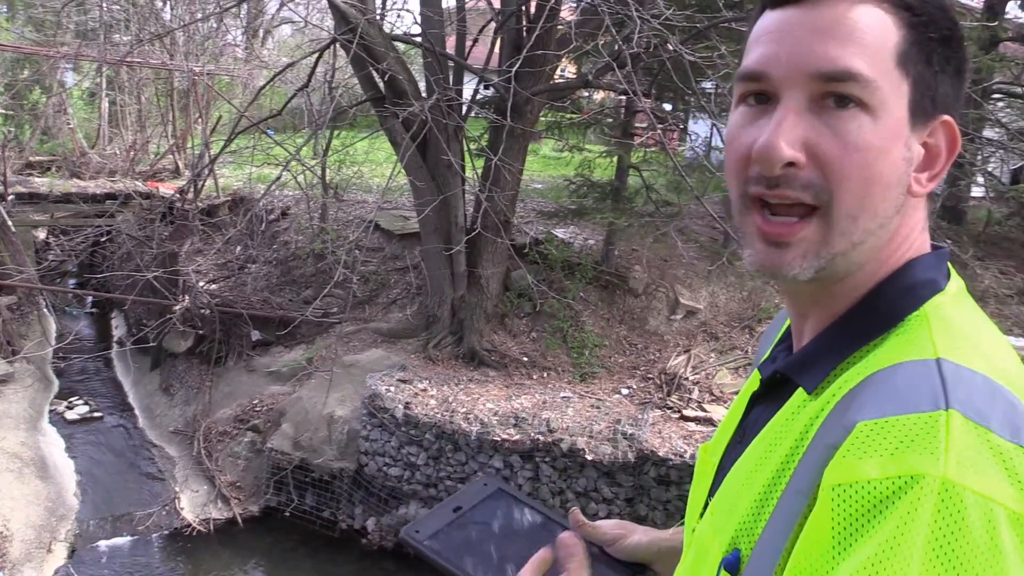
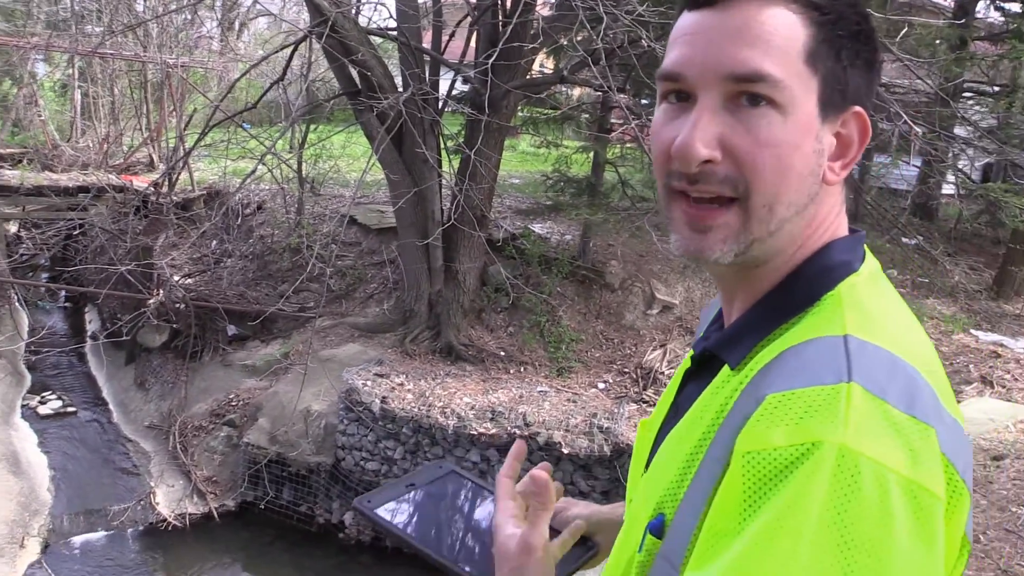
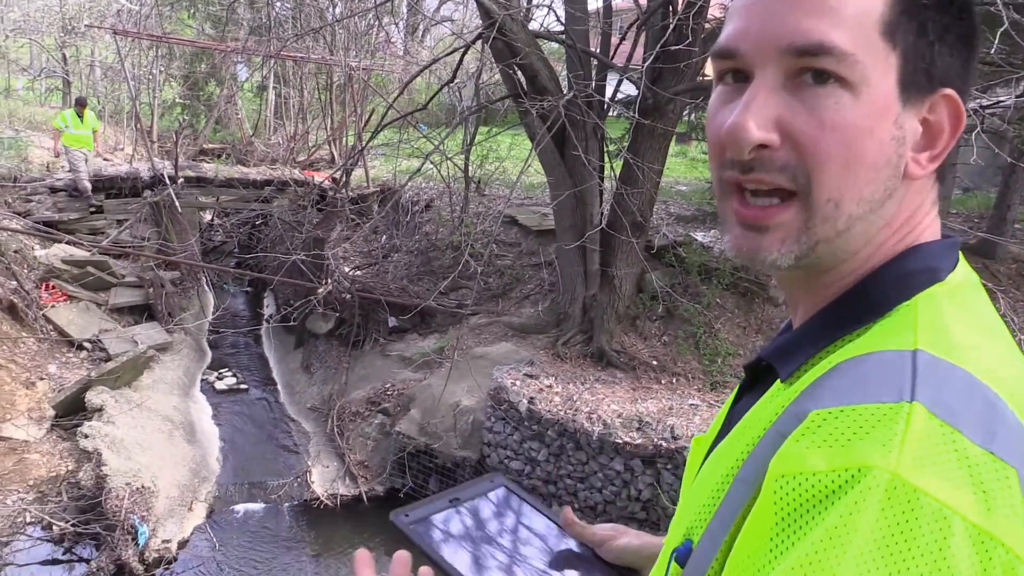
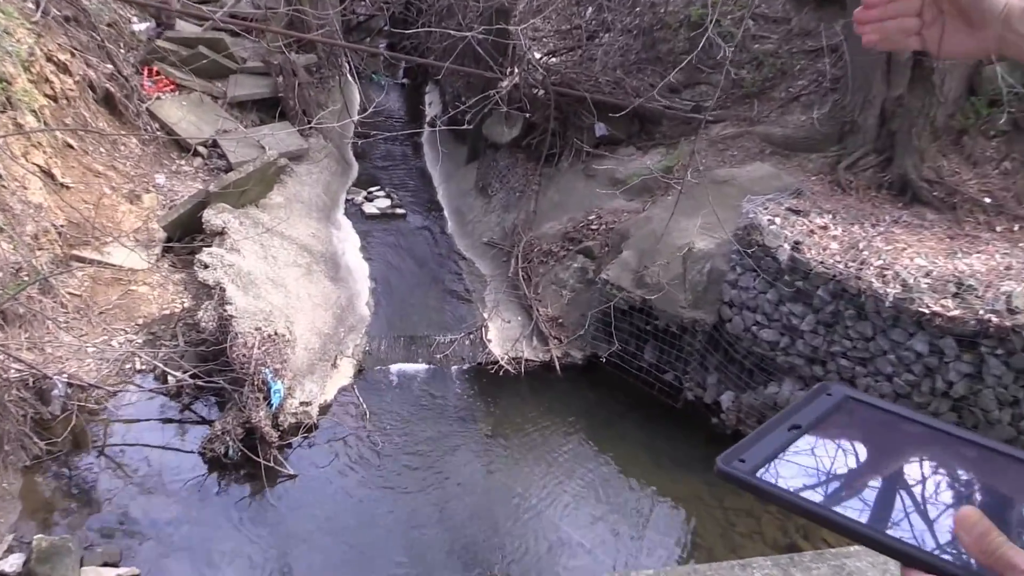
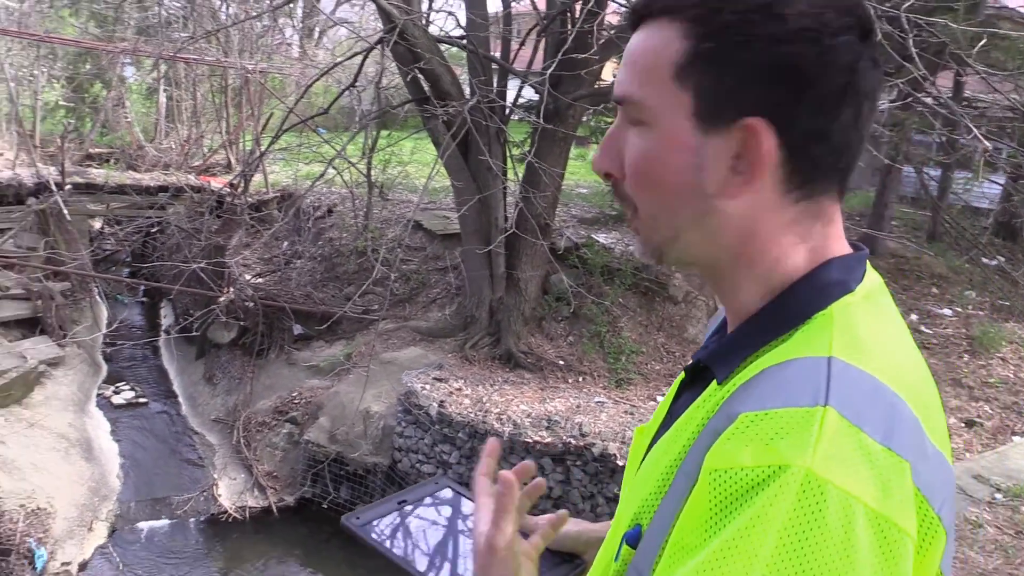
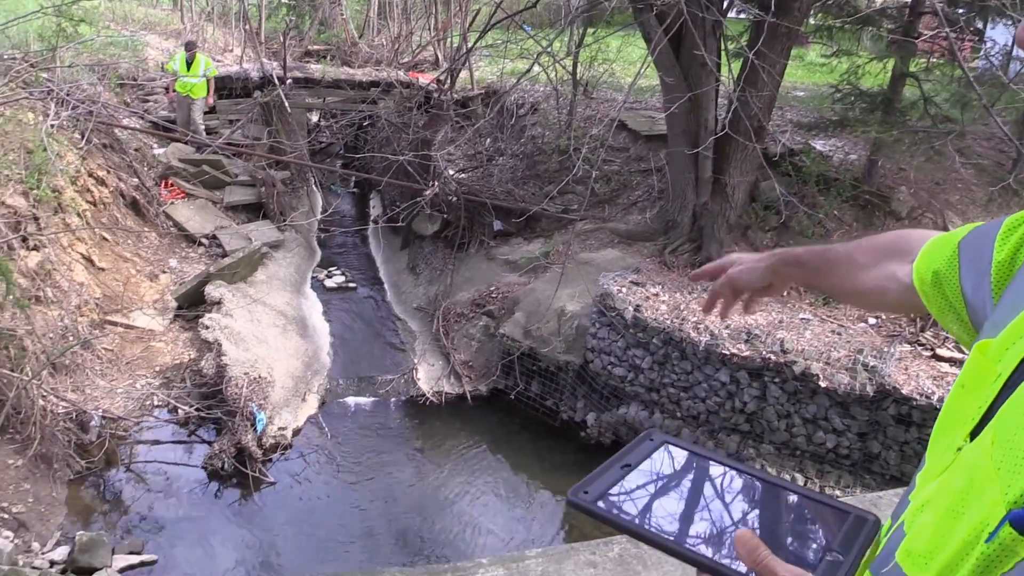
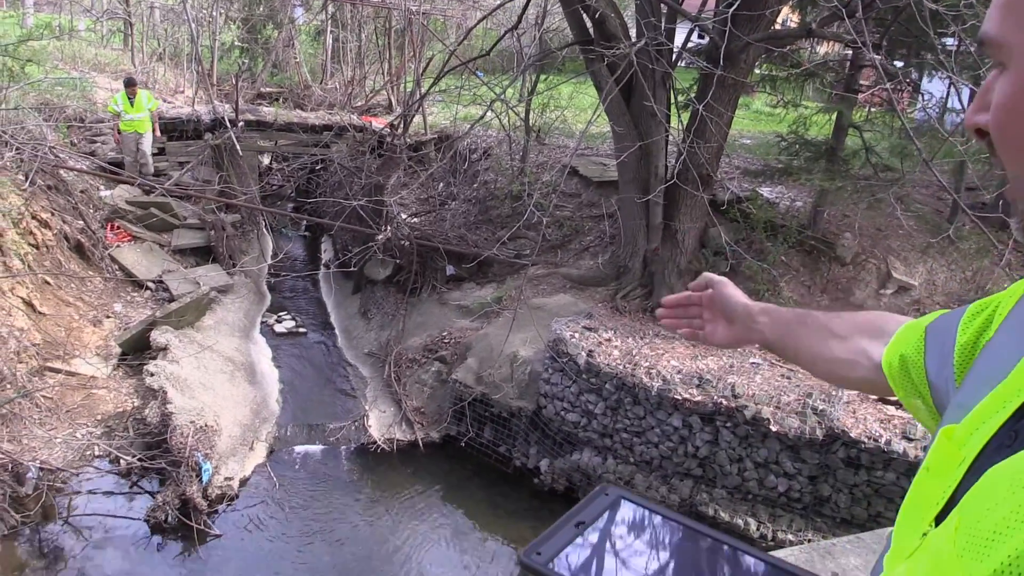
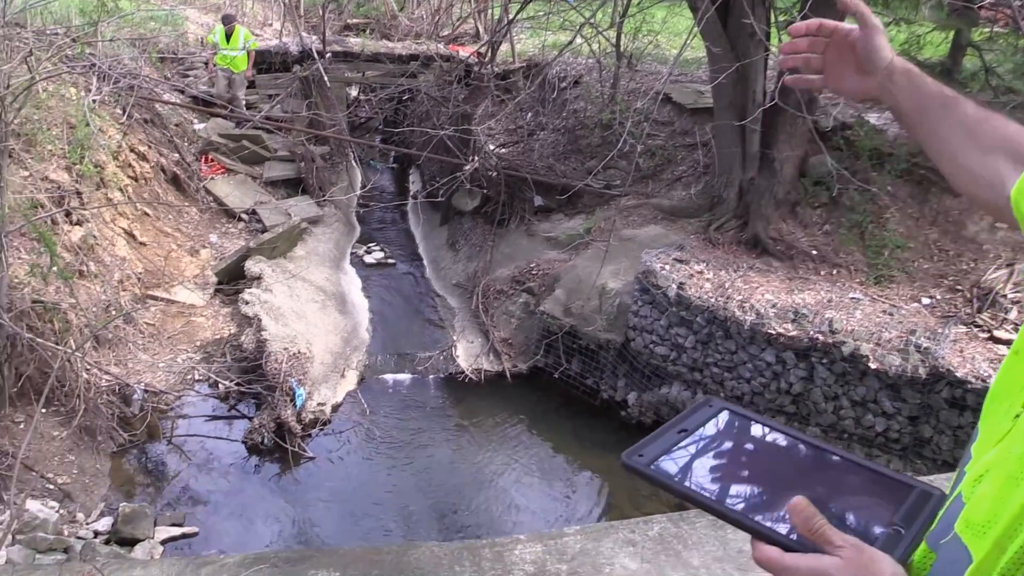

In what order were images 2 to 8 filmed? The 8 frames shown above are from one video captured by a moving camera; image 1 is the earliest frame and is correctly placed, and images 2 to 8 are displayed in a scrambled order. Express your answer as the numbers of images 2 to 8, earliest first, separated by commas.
2, 5, 3, 7, 6, 8, 4
